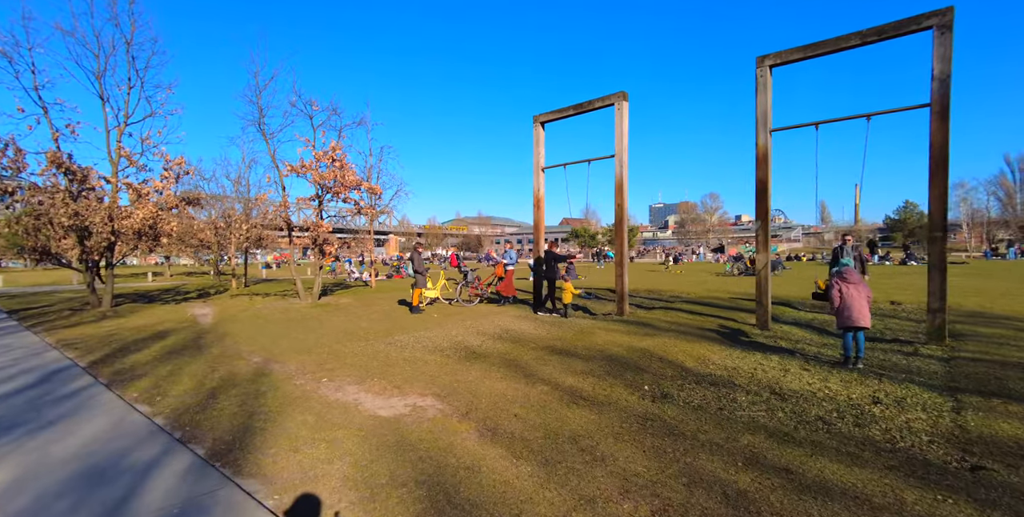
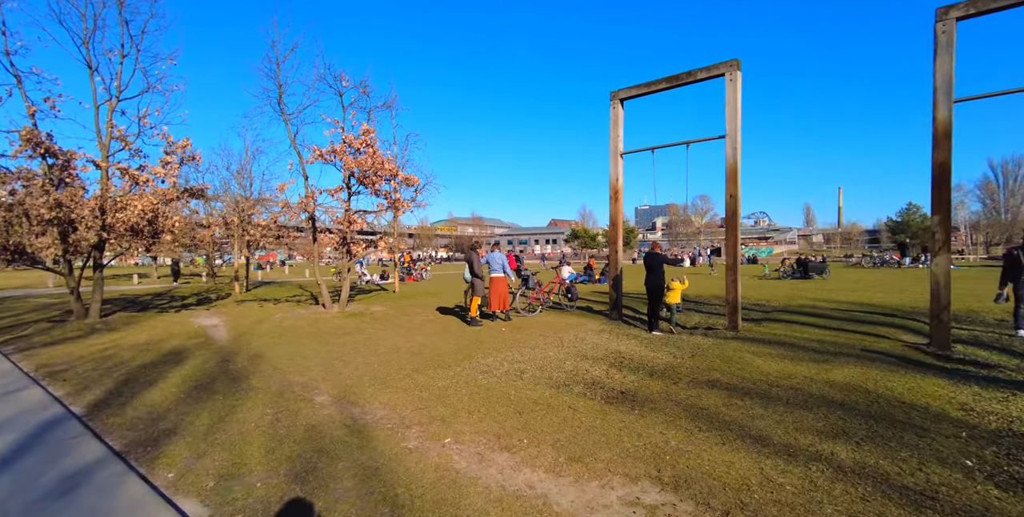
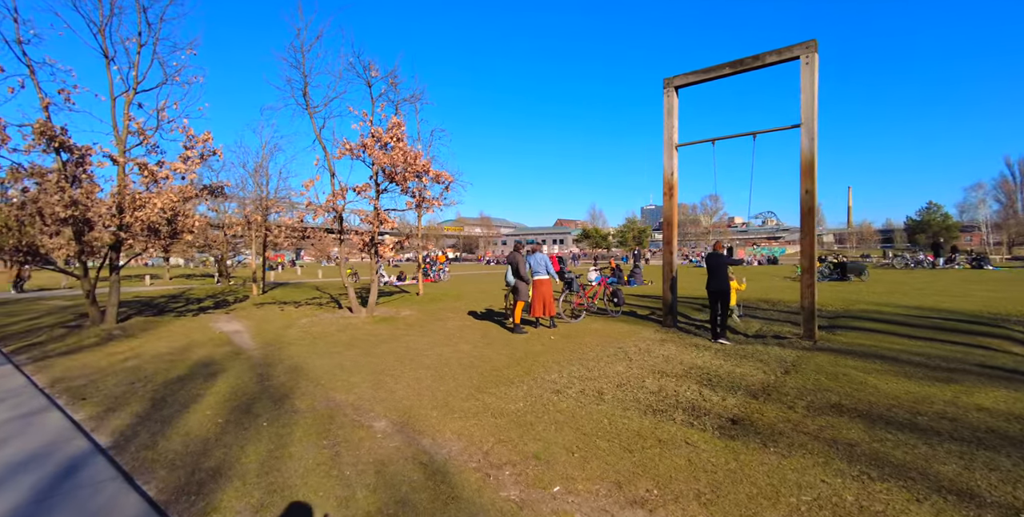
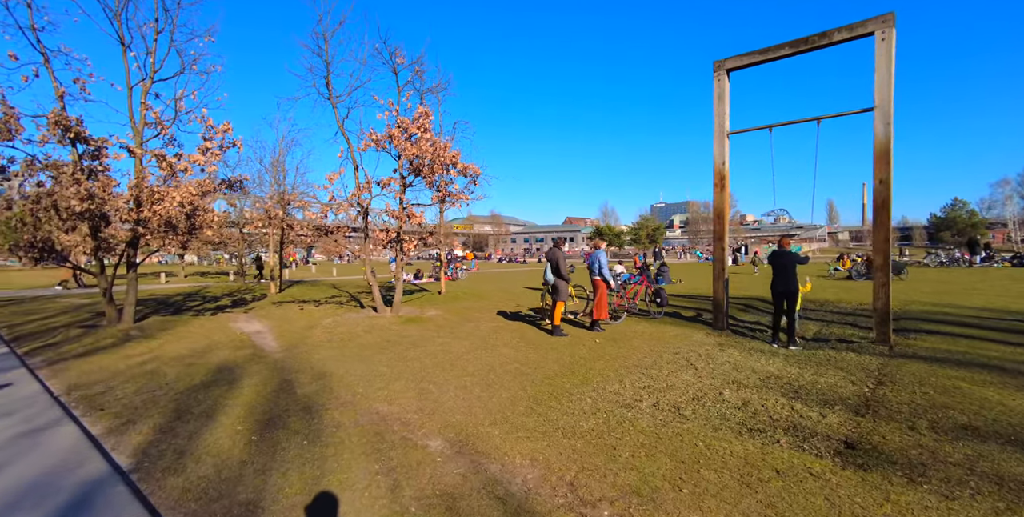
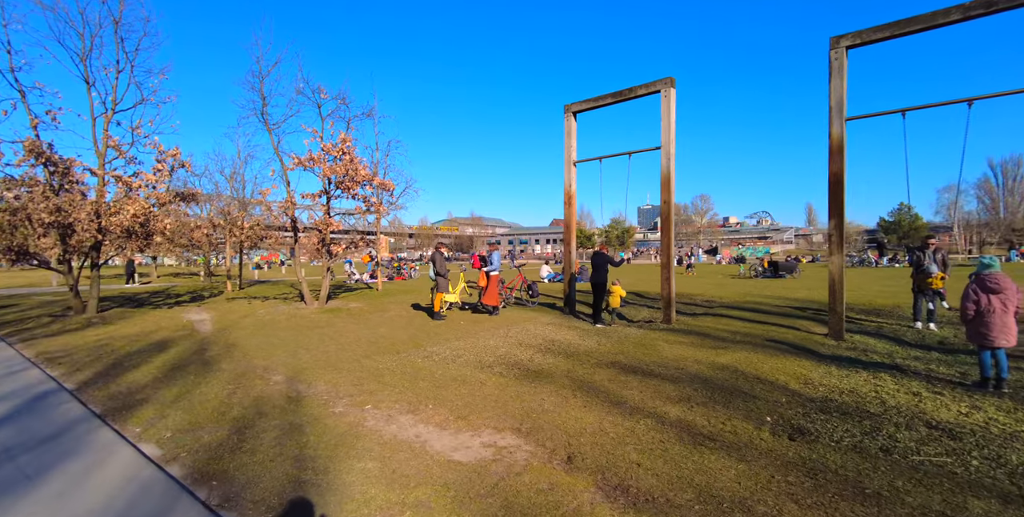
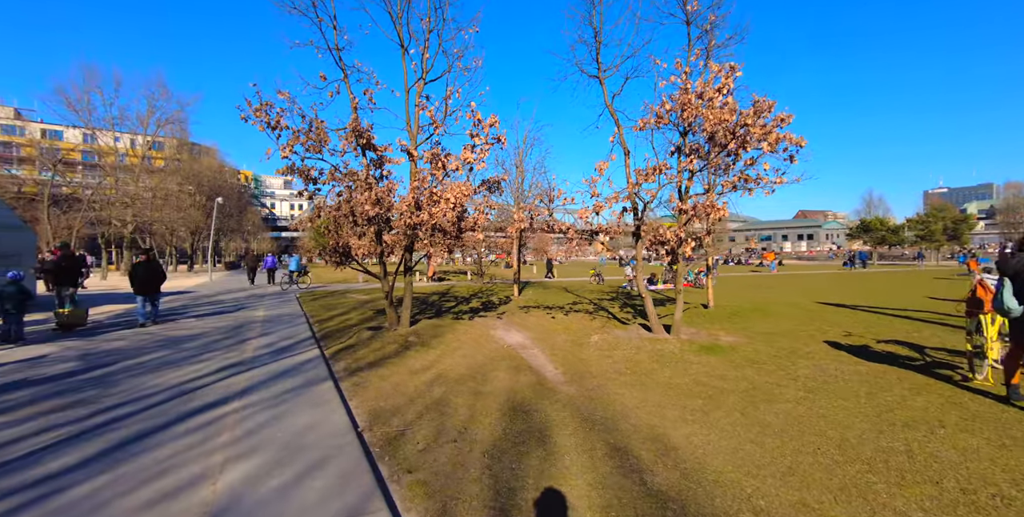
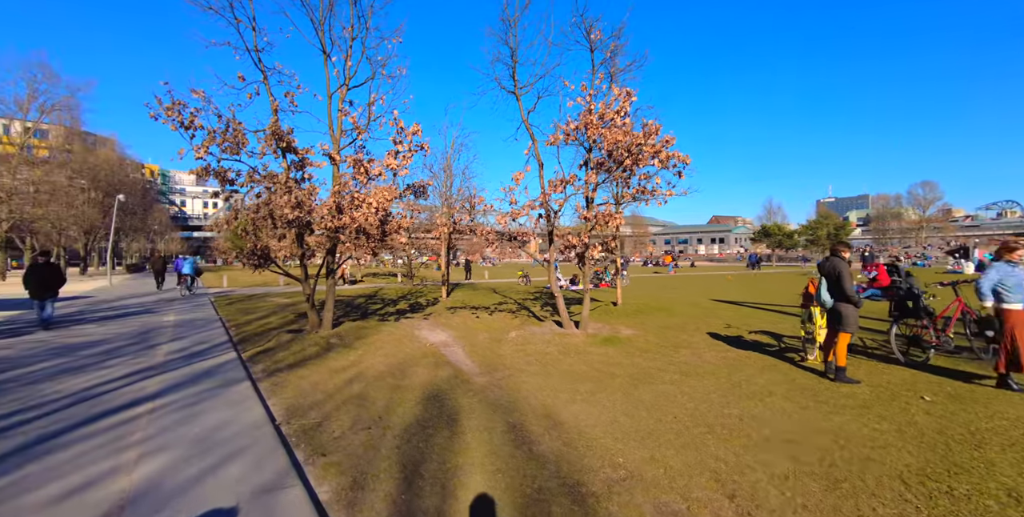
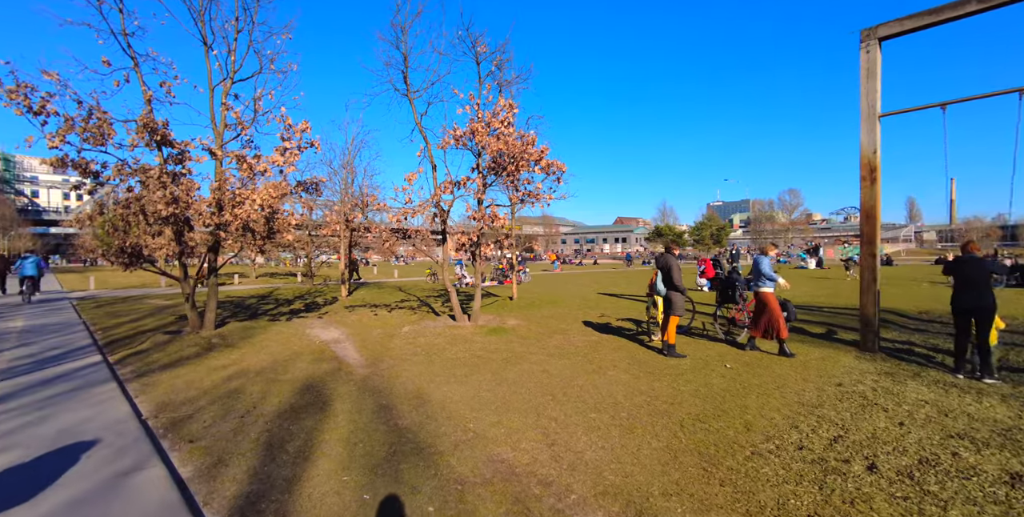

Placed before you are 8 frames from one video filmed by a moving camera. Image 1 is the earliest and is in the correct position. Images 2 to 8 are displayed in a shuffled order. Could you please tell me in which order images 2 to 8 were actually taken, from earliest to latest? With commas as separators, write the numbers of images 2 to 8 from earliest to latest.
5, 2, 3, 4, 8, 7, 6
